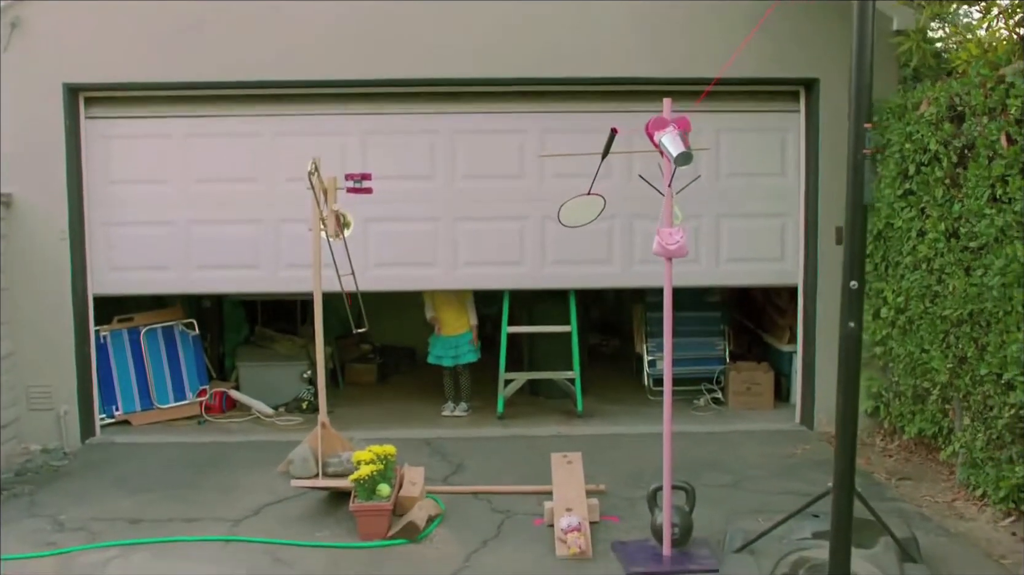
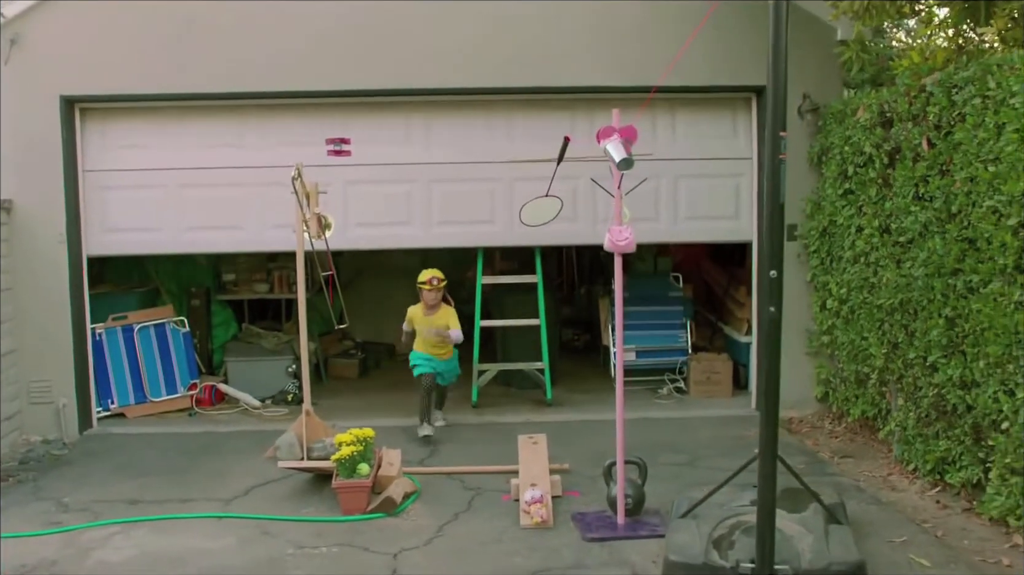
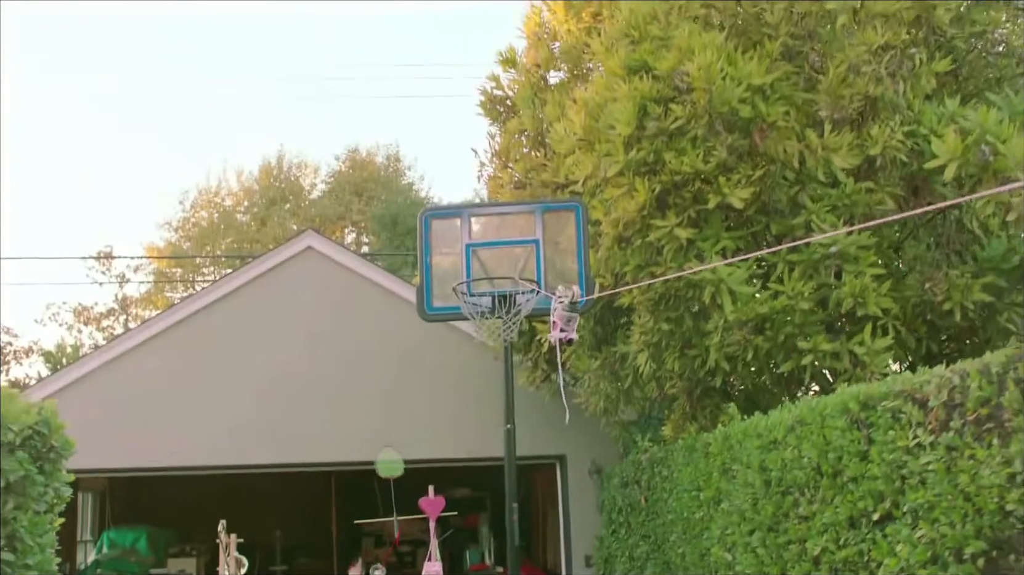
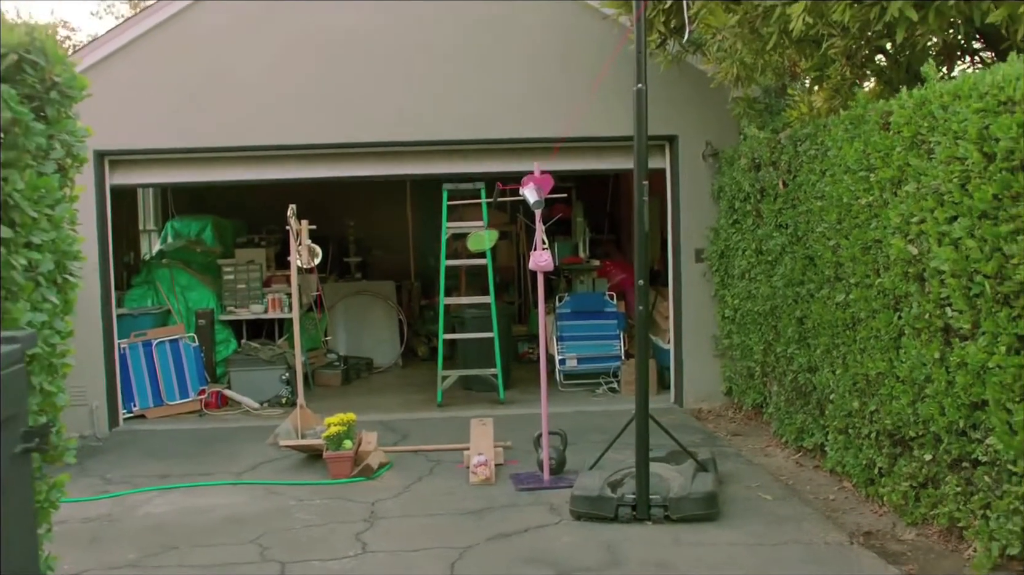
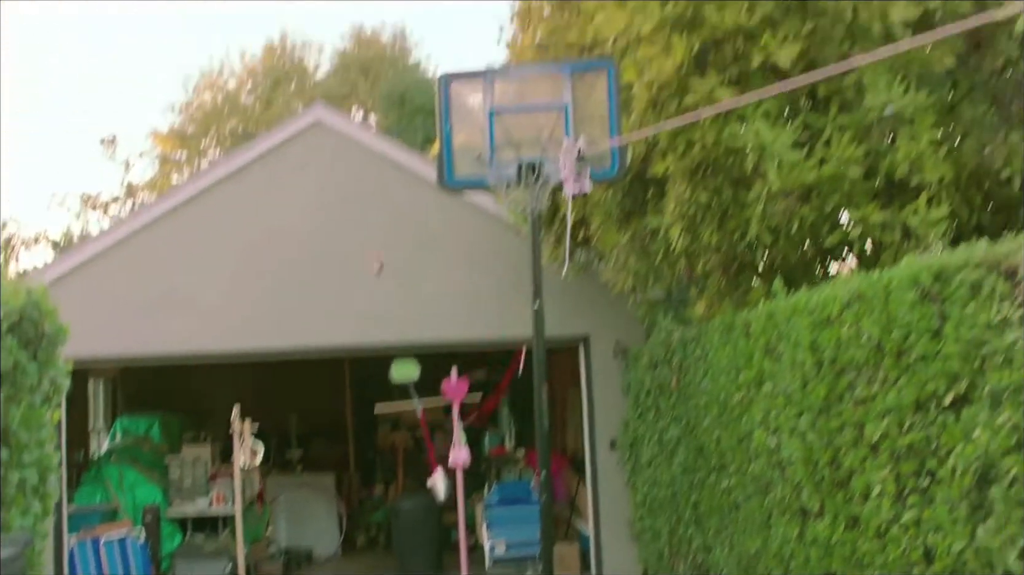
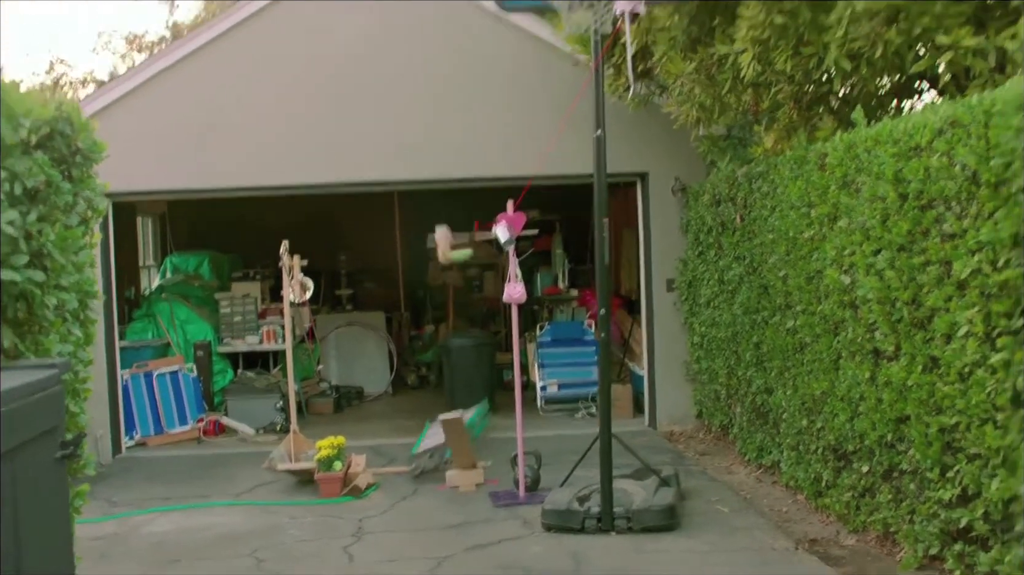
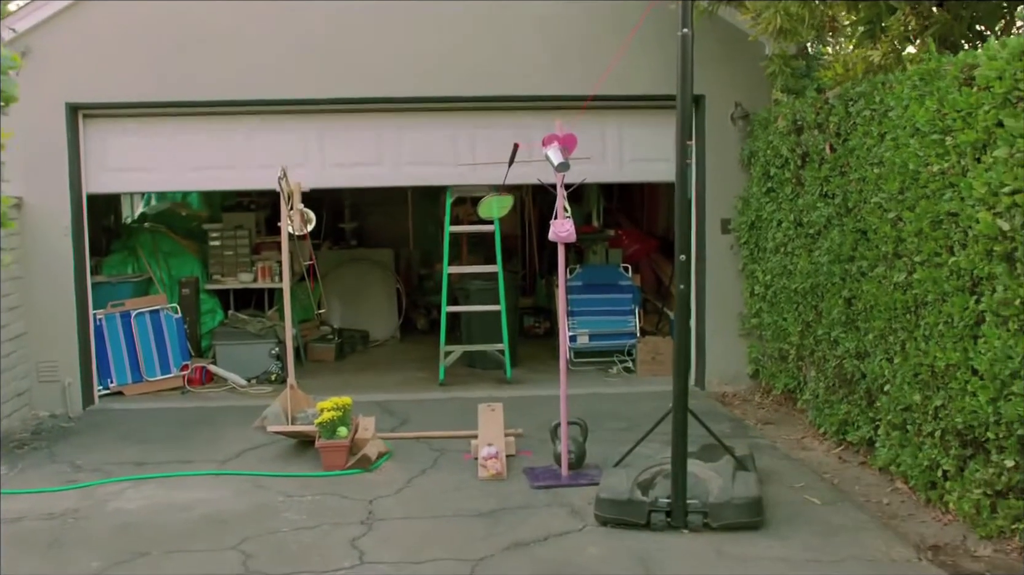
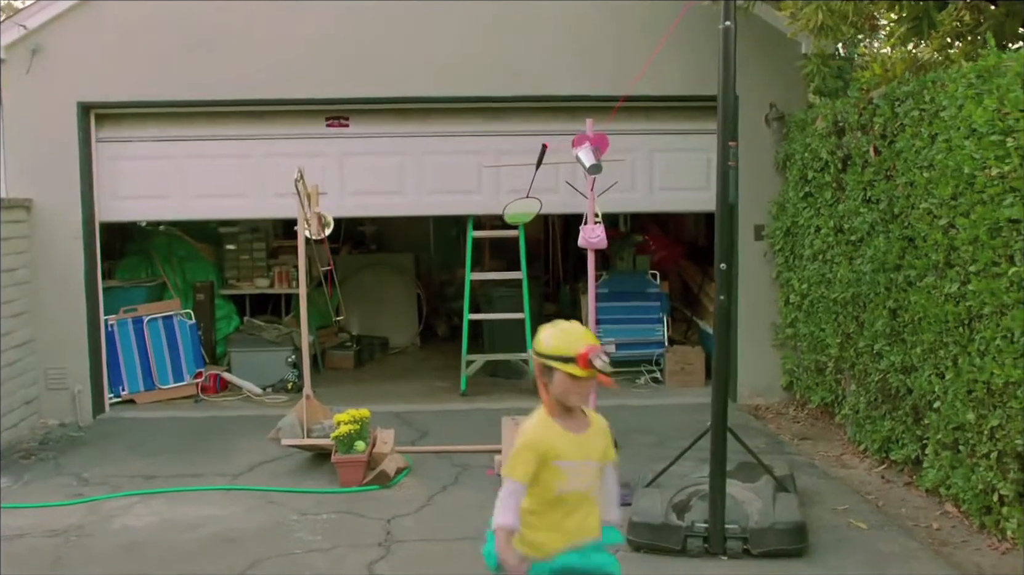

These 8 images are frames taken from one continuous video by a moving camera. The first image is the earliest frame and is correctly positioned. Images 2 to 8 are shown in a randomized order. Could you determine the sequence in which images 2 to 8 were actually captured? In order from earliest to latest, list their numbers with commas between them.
2, 8, 7, 4, 6, 5, 3
